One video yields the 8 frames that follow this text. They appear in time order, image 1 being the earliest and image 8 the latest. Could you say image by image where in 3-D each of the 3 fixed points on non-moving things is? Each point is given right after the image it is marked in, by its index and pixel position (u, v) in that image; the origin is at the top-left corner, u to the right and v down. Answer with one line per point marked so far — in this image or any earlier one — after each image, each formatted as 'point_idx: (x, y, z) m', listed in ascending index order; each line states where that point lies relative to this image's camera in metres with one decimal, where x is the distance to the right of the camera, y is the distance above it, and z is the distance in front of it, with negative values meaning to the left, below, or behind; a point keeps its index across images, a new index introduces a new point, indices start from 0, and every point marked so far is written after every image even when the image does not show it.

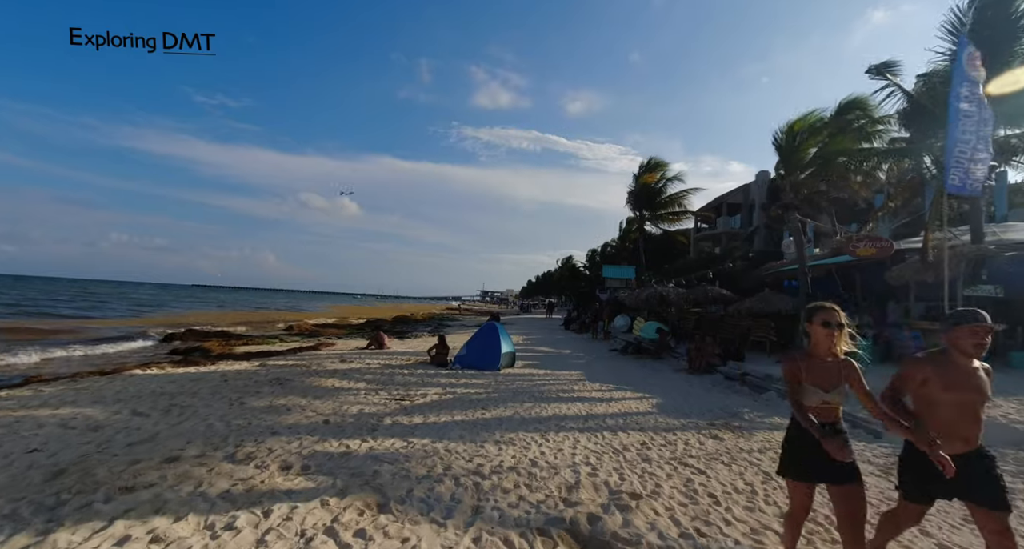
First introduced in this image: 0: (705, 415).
0: (+3.8, -2.7, +8.0) m
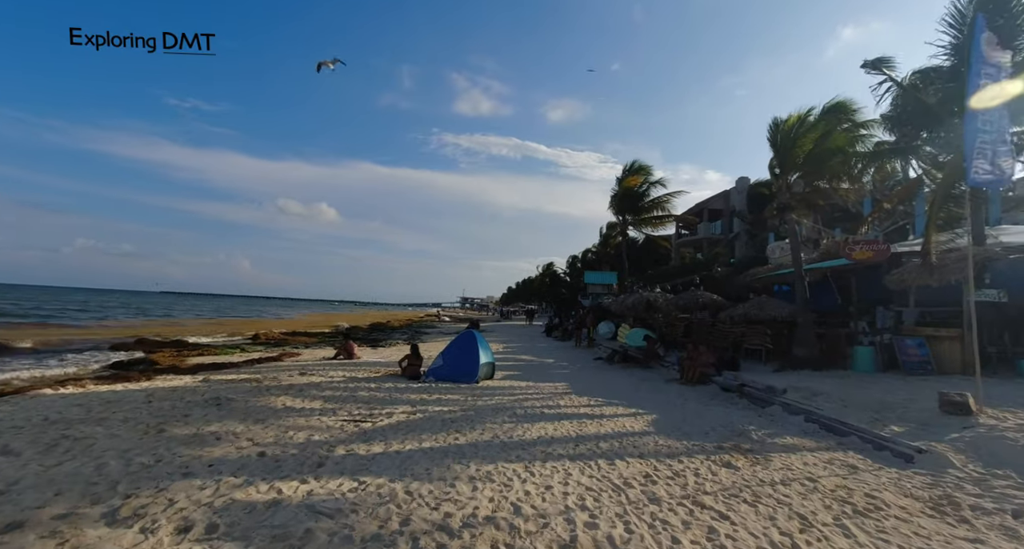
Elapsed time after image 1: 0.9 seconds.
0: (+3.4, -2.8, +7.1) m
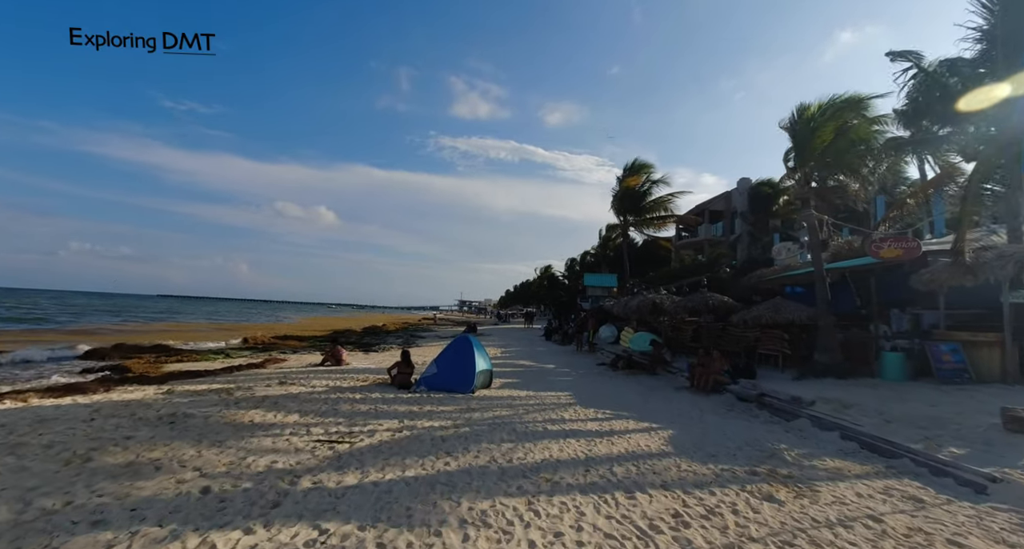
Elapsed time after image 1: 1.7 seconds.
0: (+3.4, -2.7, +6.2) m
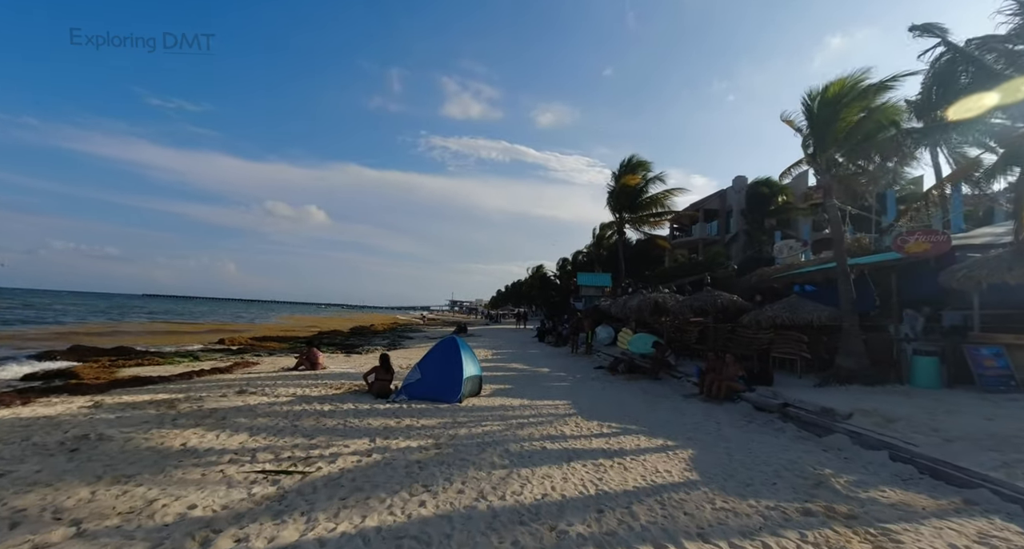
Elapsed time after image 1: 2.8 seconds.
0: (+3.3, -2.6, +5.1) m
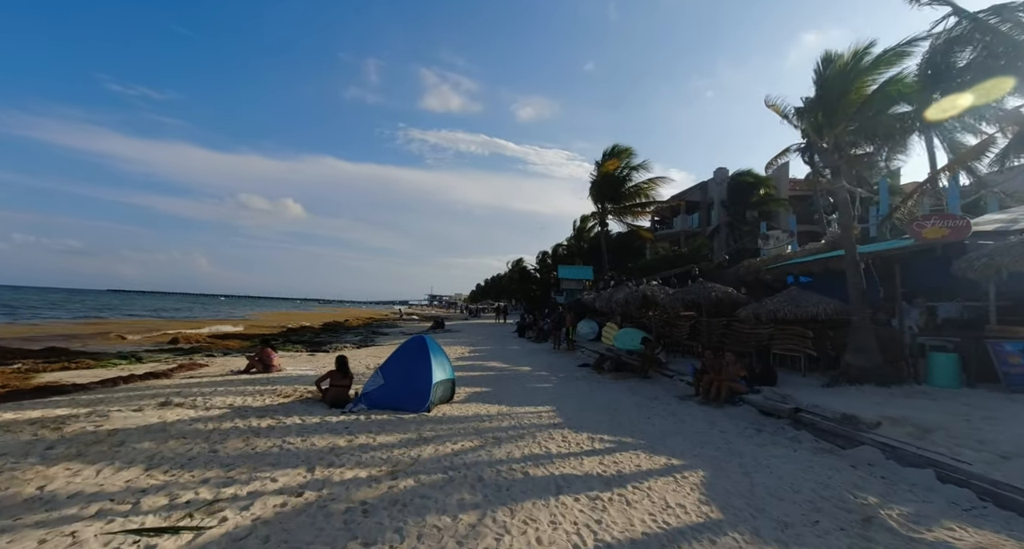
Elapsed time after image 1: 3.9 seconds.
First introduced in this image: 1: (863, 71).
0: (+3.1, -2.5, +4.0) m
1: (+7.8, +4.5, +9.2) m
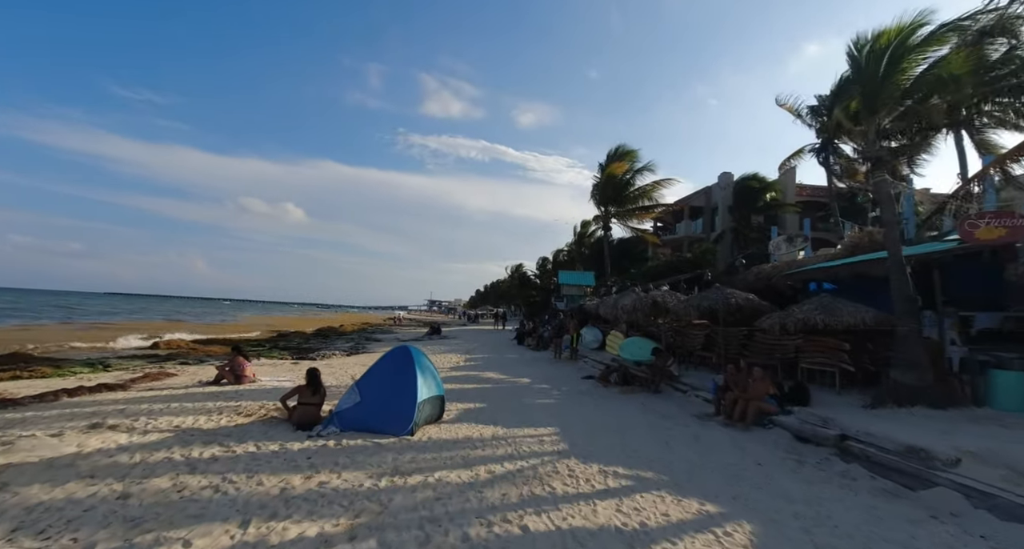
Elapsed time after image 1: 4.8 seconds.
0: (+3.0, -2.4, +2.9) m
1: (+7.8, +4.4, +8.2) m
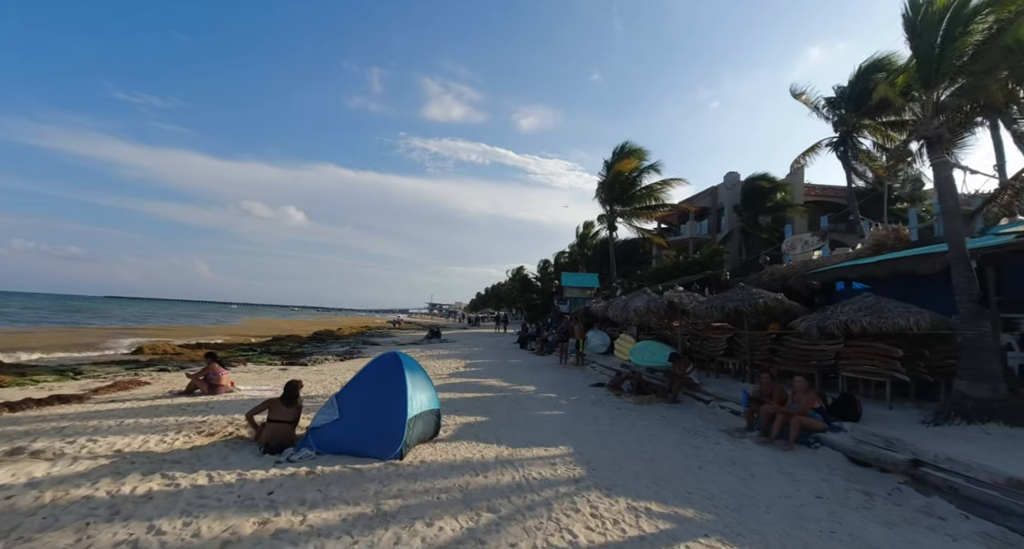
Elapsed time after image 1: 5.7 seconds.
0: (+3.1, -2.3, +1.8) m
1: (+7.9, +4.5, +7.2) m
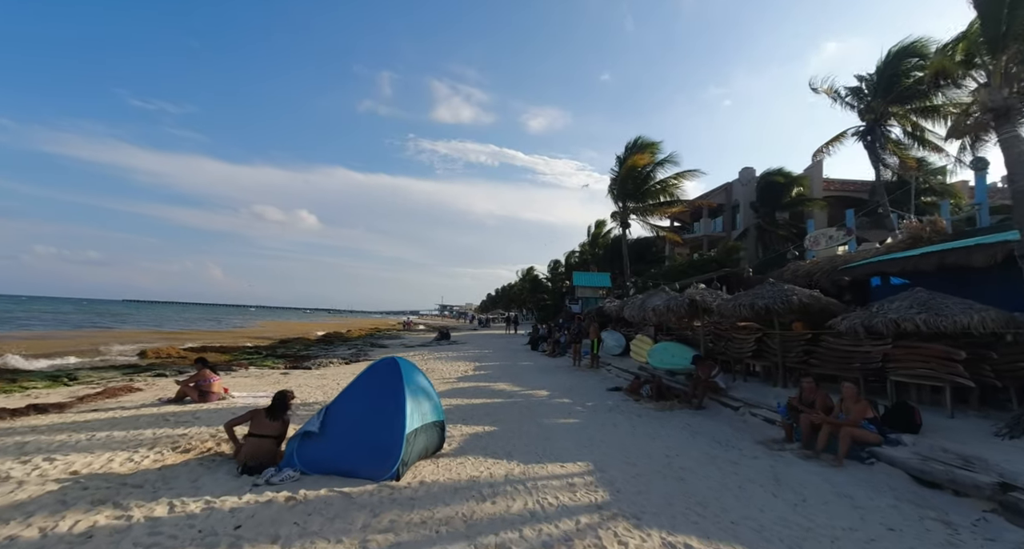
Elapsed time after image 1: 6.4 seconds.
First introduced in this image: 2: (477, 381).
0: (+3.2, -2.2, +1.0) m
1: (+8.0, +4.6, +6.2) m
2: (-1.2, -3.6, +14.2) m
